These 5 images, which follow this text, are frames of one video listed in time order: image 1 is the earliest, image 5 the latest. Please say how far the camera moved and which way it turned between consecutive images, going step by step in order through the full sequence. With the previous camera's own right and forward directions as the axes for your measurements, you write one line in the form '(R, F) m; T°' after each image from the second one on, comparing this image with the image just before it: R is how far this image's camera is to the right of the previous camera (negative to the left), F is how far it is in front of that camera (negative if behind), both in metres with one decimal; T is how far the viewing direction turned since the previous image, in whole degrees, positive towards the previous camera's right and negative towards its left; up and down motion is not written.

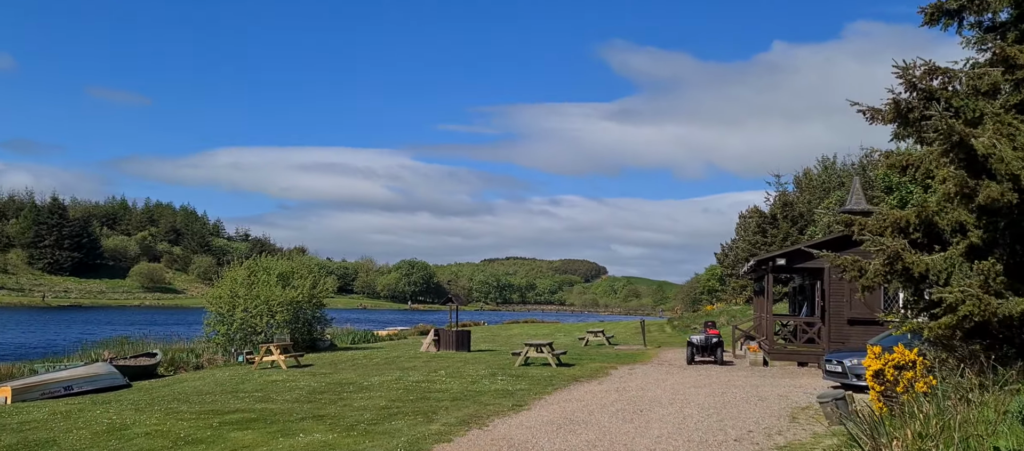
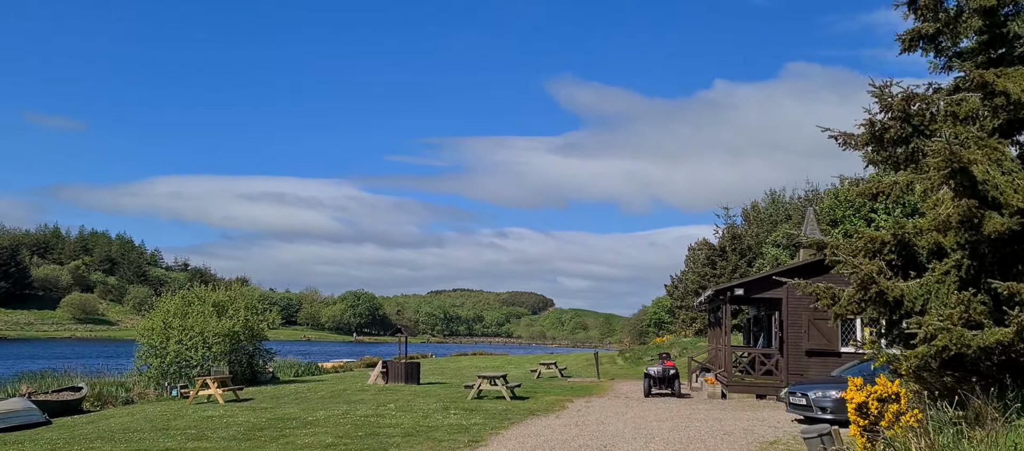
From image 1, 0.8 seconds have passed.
(-0.2, +0.8) m; +4°
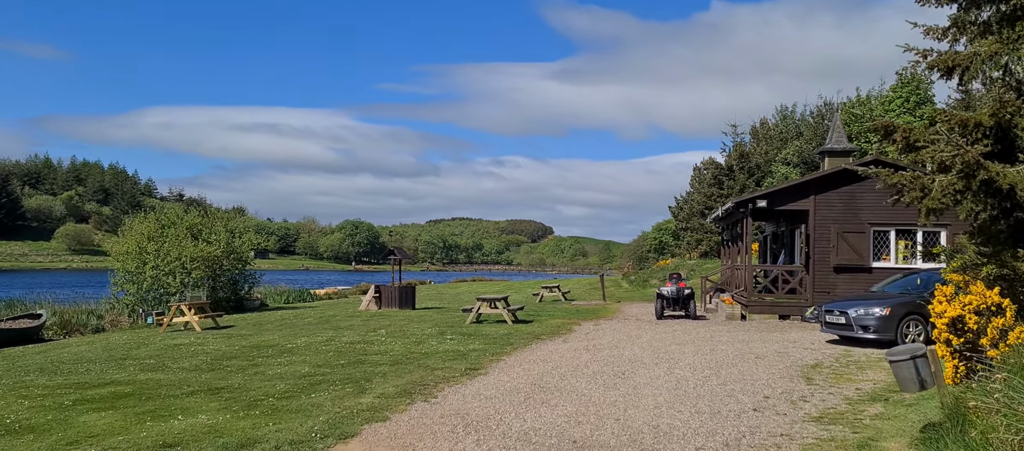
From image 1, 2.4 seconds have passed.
(0.0, +2.1) m; 0°
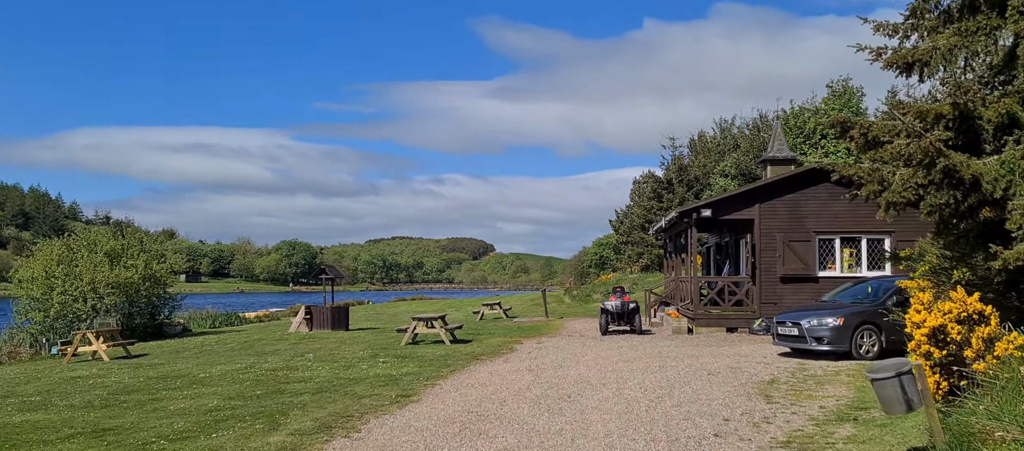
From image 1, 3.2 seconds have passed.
(+0.1, +1.0) m; +4°
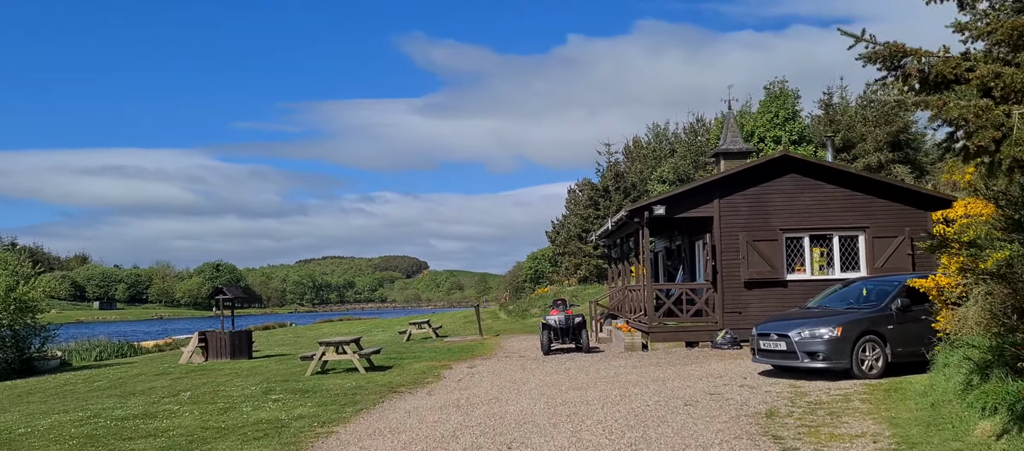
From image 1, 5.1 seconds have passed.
(+0.2, +3.0) m; +4°
